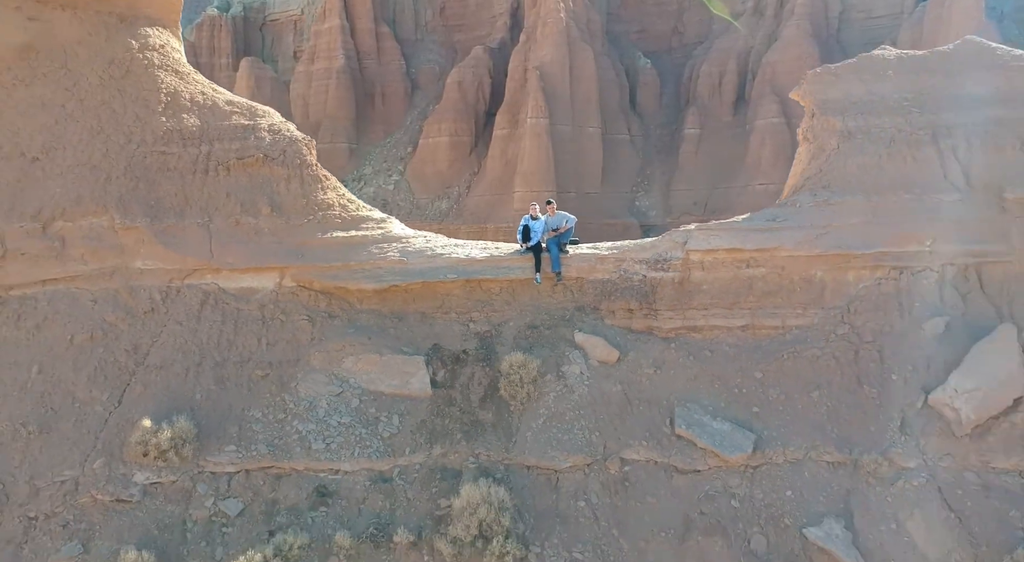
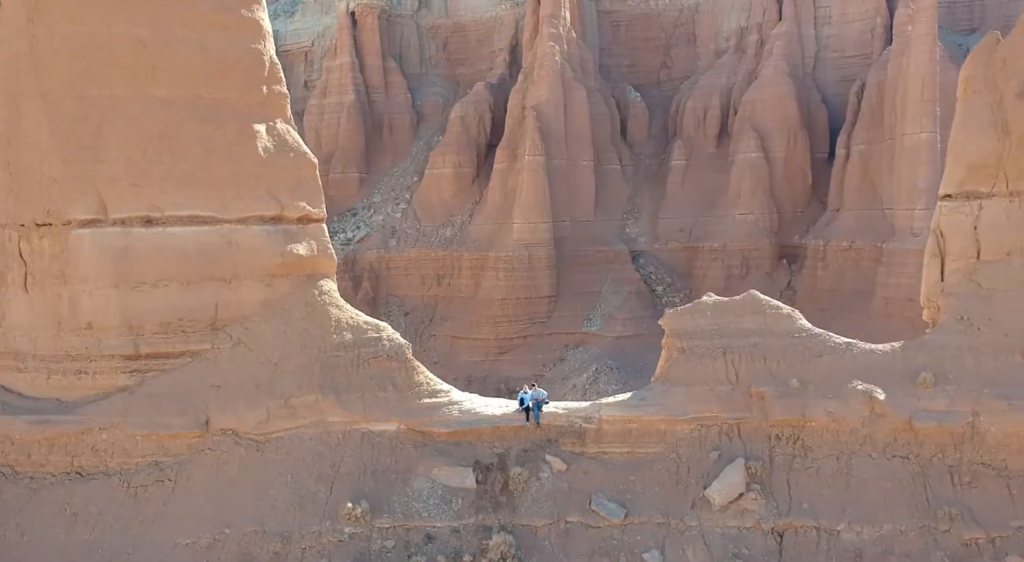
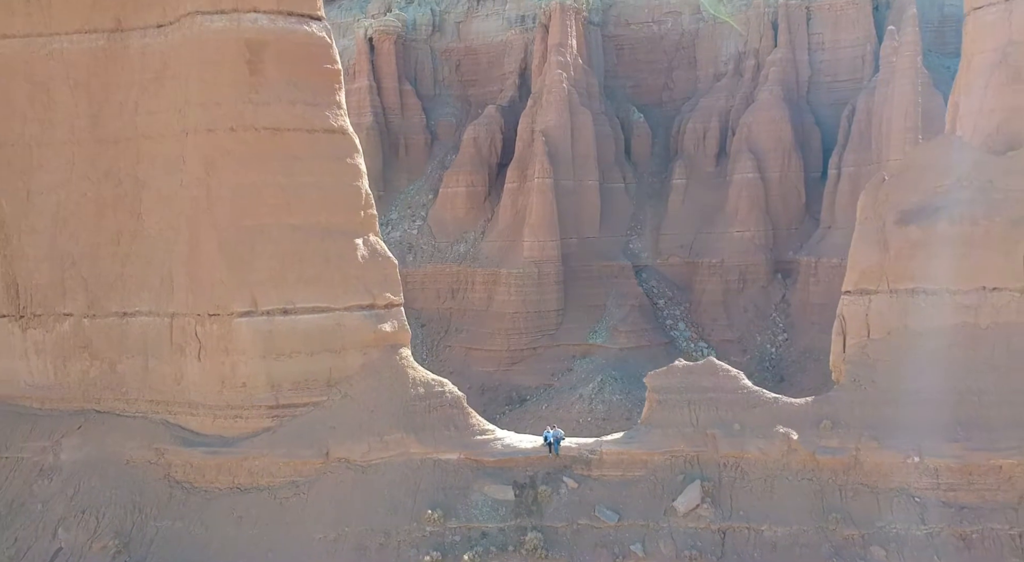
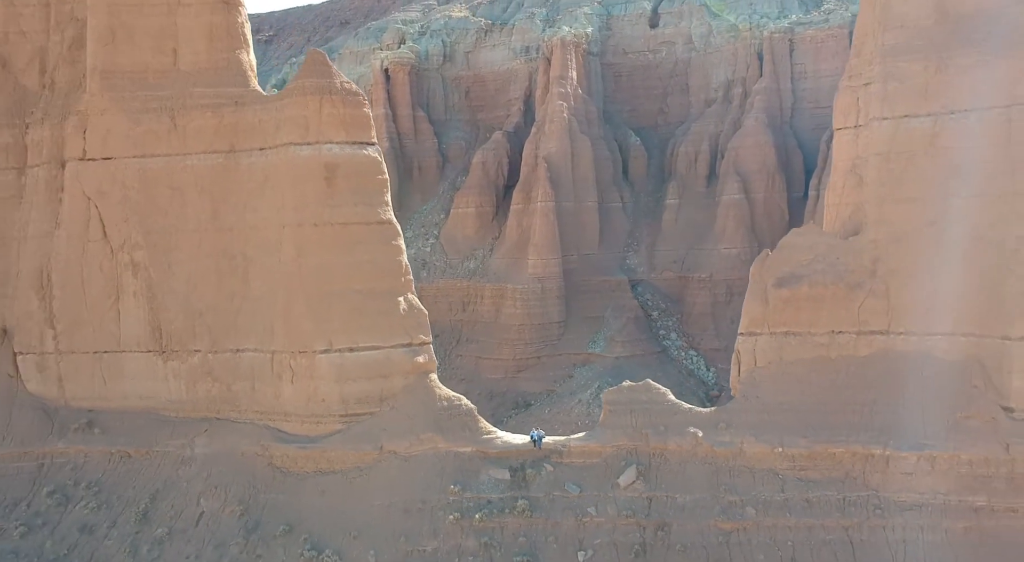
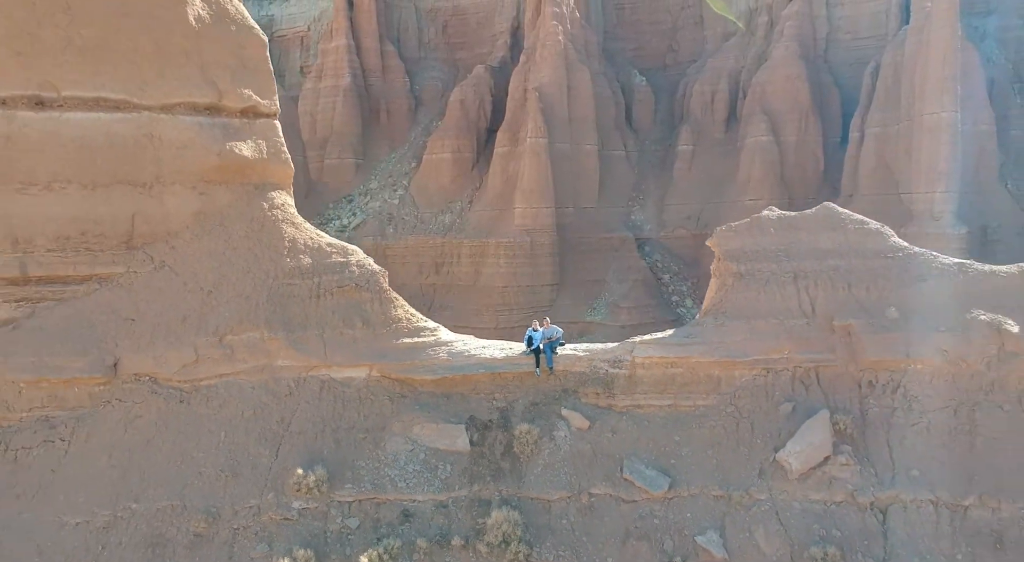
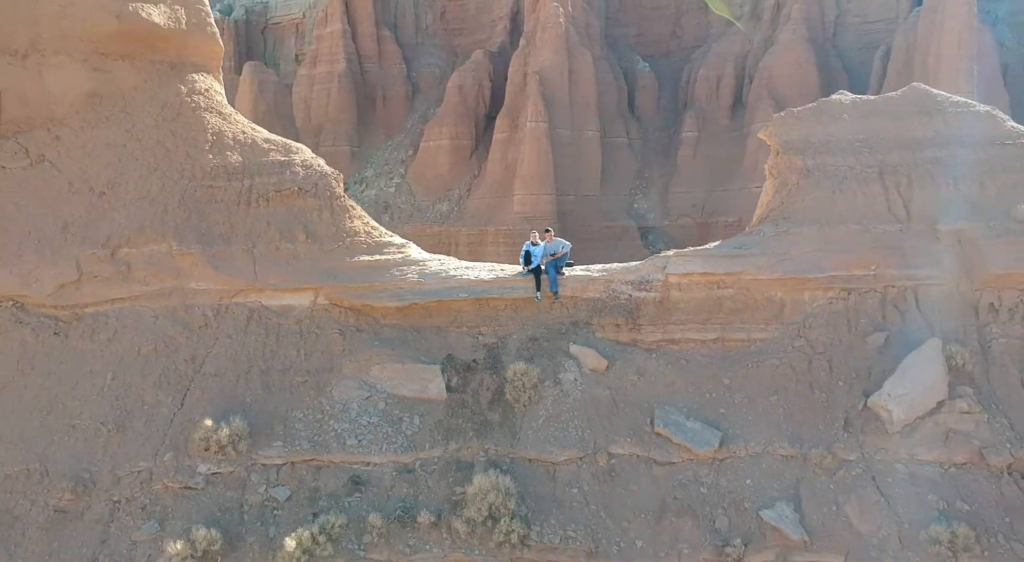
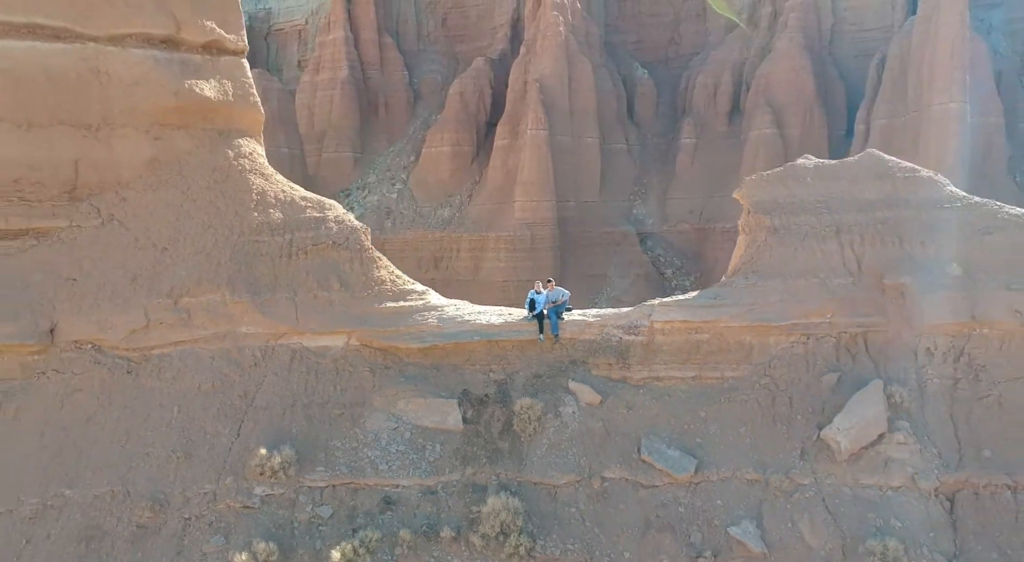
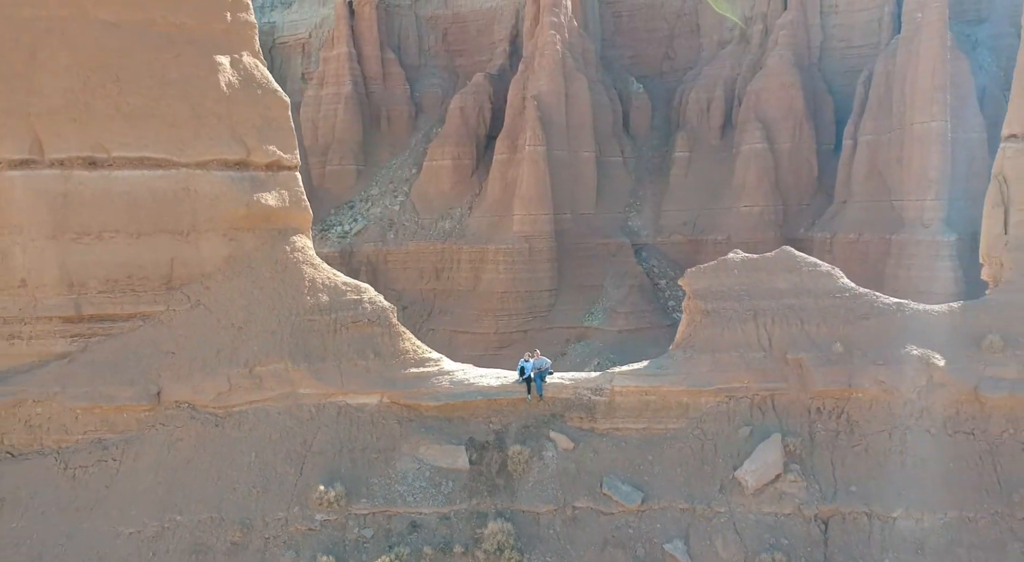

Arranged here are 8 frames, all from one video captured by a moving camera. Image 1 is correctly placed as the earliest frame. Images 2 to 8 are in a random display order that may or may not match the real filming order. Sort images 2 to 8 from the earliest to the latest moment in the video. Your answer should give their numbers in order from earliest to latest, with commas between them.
6, 7, 5, 8, 2, 3, 4
